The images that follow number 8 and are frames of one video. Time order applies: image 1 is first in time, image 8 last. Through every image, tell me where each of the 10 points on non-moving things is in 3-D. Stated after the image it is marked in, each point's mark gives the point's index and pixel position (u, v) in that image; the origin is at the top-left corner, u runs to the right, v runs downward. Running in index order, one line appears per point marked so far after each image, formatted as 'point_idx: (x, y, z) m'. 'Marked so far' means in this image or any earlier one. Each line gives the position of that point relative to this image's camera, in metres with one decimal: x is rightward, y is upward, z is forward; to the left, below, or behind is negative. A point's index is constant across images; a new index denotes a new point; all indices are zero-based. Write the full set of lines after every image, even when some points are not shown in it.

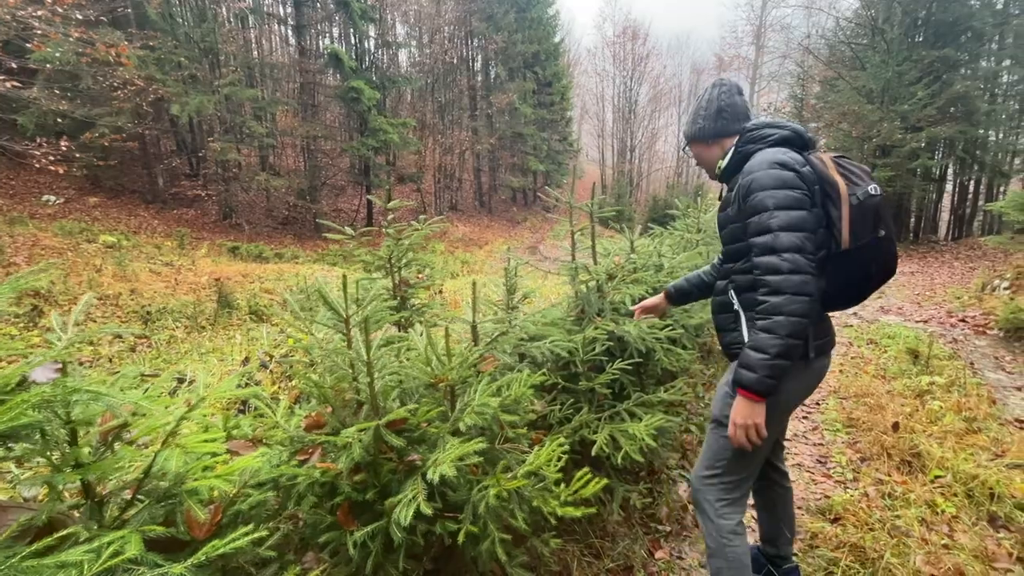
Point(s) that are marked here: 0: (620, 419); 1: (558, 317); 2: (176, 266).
0: (+0.7, -0.8, +3.4) m
1: (+0.3, -0.2, +3.8) m
2: (-8.1, +0.6, +13.5) m
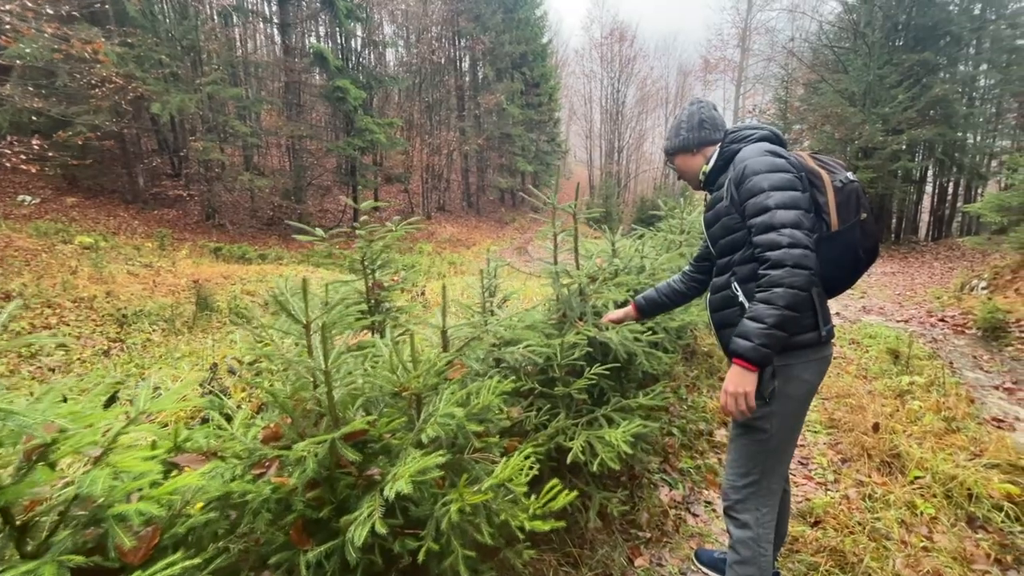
0: (+0.5, -0.9, +3.3) m
1: (+0.2, -0.2, +3.8) m
2: (-8.5, +0.5, +13.3) m
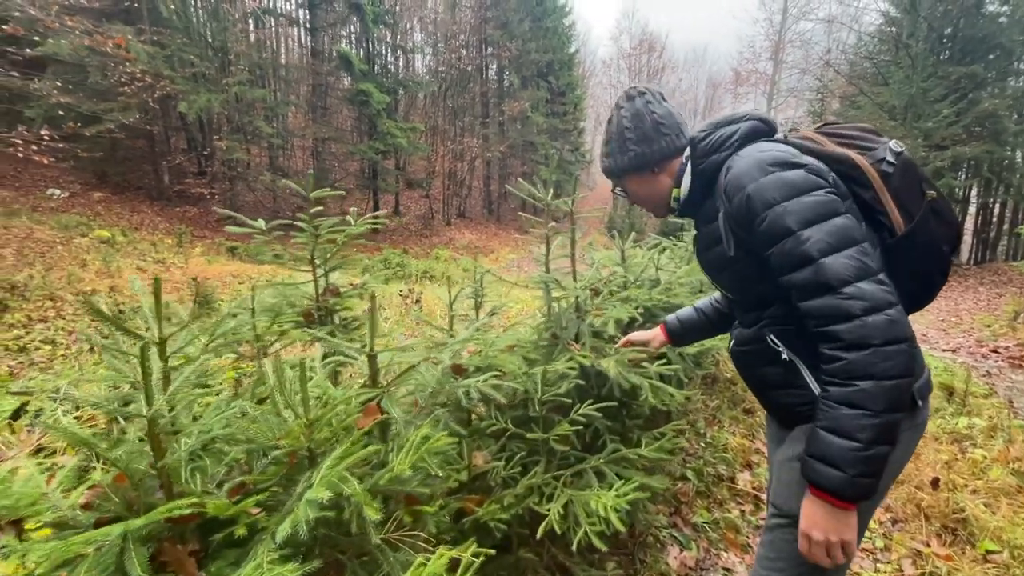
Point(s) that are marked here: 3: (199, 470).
0: (+0.3, -0.9, +2.6) m
1: (0.0, -0.3, +3.1) m
2: (-8.2, +0.6, +12.9) m
3: (-0.9, -0.5, +1.6) m
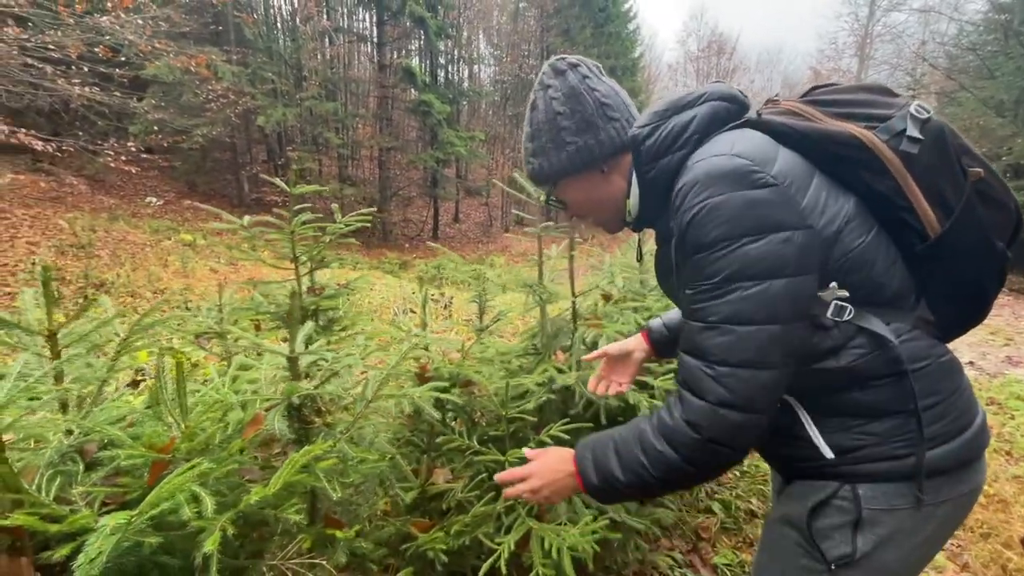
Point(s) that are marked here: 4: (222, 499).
0: (+0.2, -0.9, +2.3) m
1: (0.0, -0.3, +2.8) m
2: (-7.0, +0.5, +13.6) m
3: (-1.2, -0.5, +1.5) m
4: (-0.8, -0.6, +1.4) m
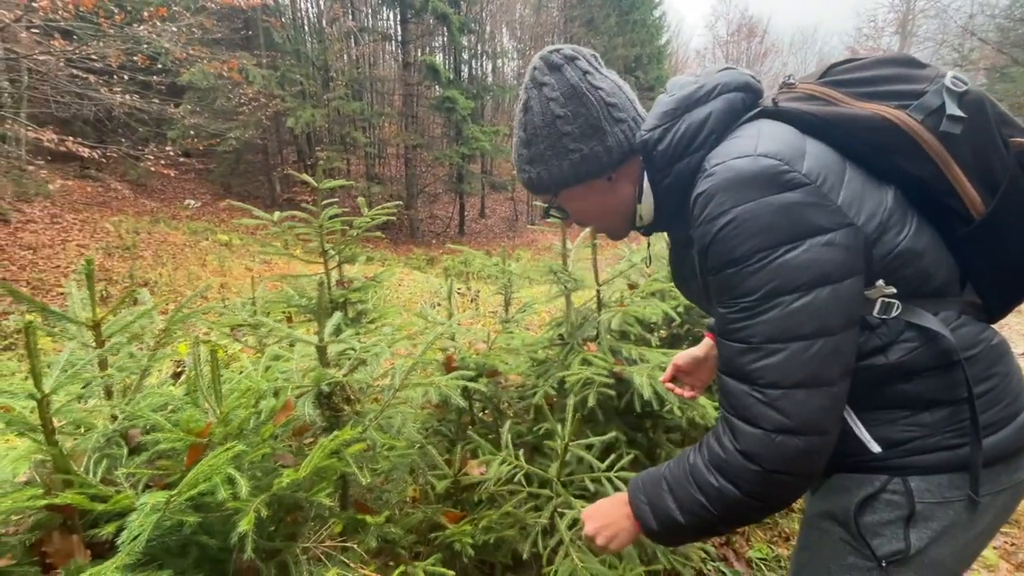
0: (+0.3, -0.9, +2.3) m
1: (+0.1, -0.3, +2.8) m
2: (-6.3, +0.6, +13.9) m
3: (-1.1, -0.5, +1.5) m
4: (-0.7, -0.5, +1.5) m
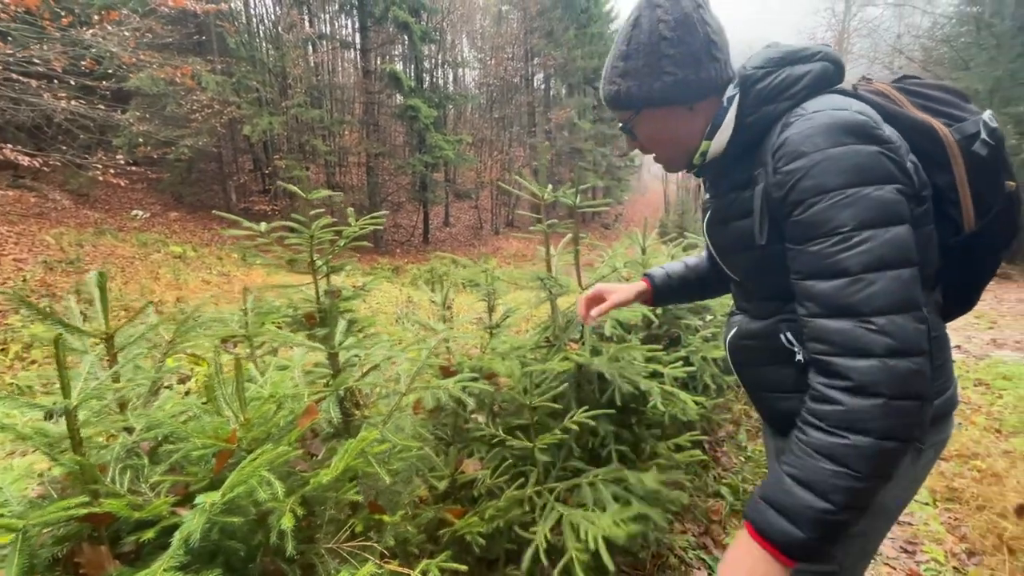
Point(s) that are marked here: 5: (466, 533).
0: (+0.3, -0.9, +2.4) m
1: (0.0, -0.3, +2.9) m
2: (-7.2, +0.3, +13.5) m
3: (-1.1, -0.5, +1.5) m
4: (-0.6, -0.6, +1.5) m
5: (-0.2, -1.0, +2.1) m
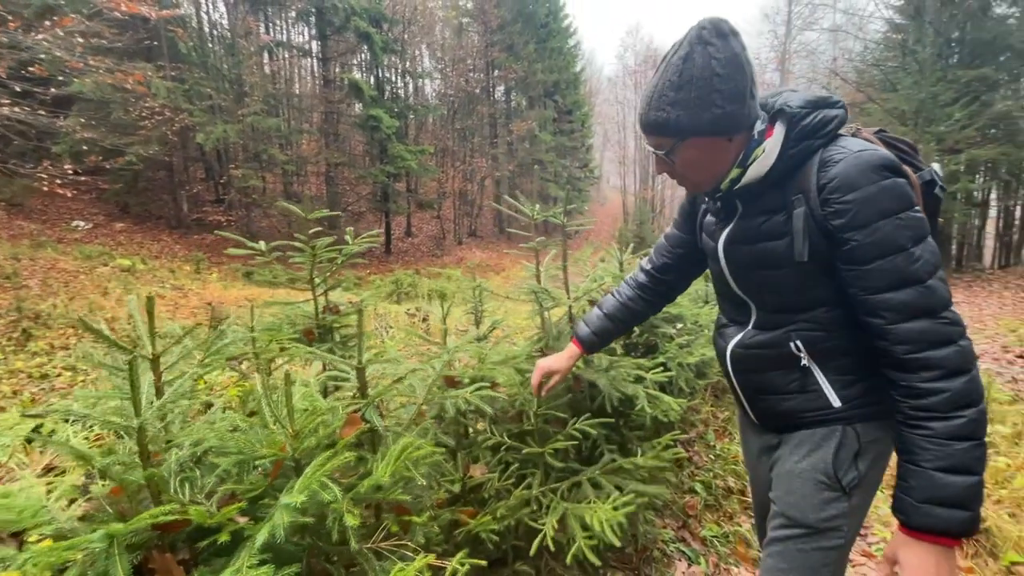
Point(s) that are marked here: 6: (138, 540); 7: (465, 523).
0: (+0.3, -1.0, +2.6) m
1: (0.0, -0.4, +3.1) m
2: (-8.0, 0.0, +13.2) m
3: (-1.0, -0.6, +1.7) m
4: (-0.6, -0.6, +1.7) m
5: (-0.1, -1.0, +2.3) m
6: (-1.0, -0.7, +1.5) m
7: (-0.2, -1.0, +2.4) m
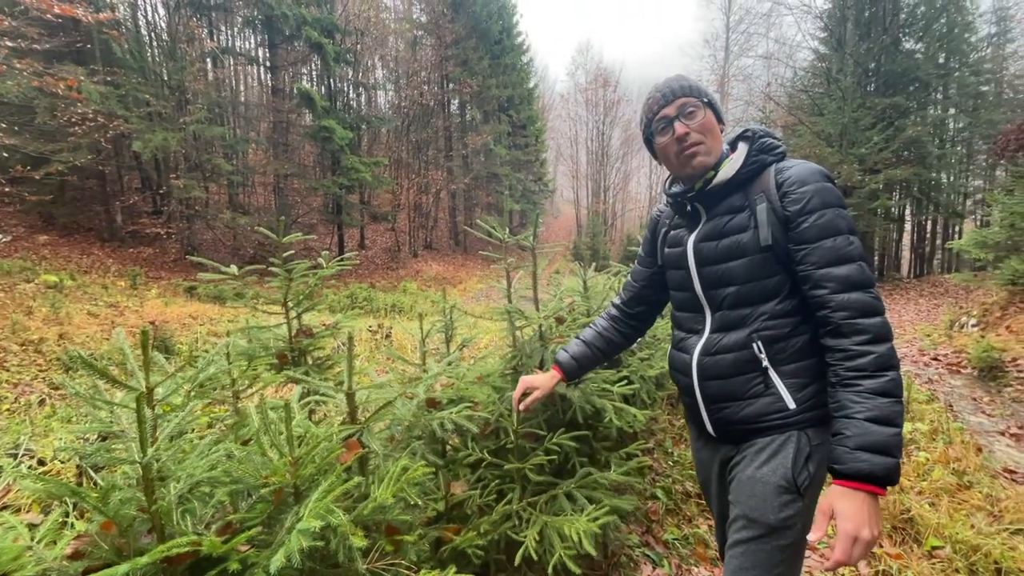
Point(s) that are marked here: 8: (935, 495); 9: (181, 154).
0: (+0.2, -1.1, +2.7) m
1: (-0.1, -0.5, +3.2) m
2: (-9.0, -0.4, +12.6) m
3: (-1.0, -0.7, +1.7) m
4: (-0.6, -0.7, +1.7) m
5: (-0.2, -1.2, +2.4) m
6: (-1.0, -0.8, +1.5) m
7: (-0.3, -1.2, +2.5) m
8: (+3.6, -1.7, +4.5) m
9: (-11.4, +4.6, +18.9) m
